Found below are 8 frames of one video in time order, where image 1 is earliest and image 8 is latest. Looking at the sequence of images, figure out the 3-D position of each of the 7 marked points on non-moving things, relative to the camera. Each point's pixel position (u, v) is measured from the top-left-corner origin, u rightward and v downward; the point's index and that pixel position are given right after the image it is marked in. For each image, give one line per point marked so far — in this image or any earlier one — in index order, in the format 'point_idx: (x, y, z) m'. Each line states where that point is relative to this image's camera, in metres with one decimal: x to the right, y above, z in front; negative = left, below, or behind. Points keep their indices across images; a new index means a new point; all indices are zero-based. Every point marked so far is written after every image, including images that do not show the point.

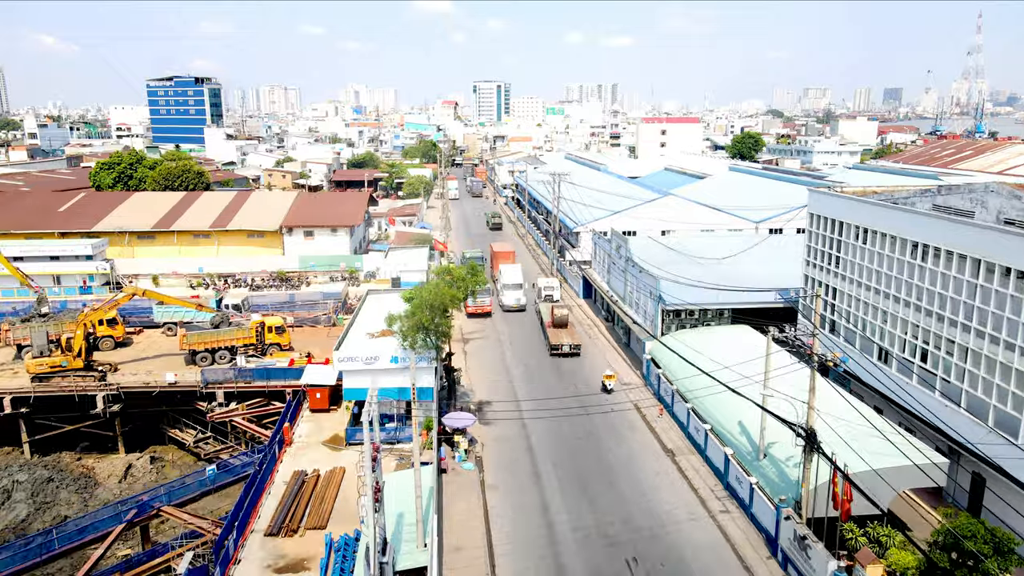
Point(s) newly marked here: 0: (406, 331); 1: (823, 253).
0: (-2.4, -1.0, +16.3) m
1: (+8.2, +0.9, +18.7) m
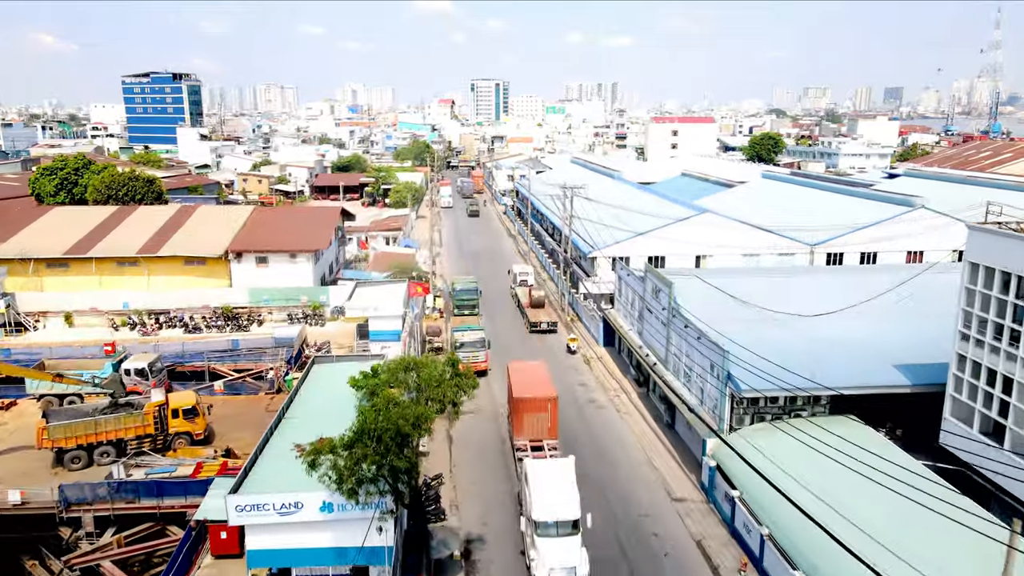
0: (-2.4, -2.5, +9.8) m
1: (+8.3, -0.6, +12.3) m
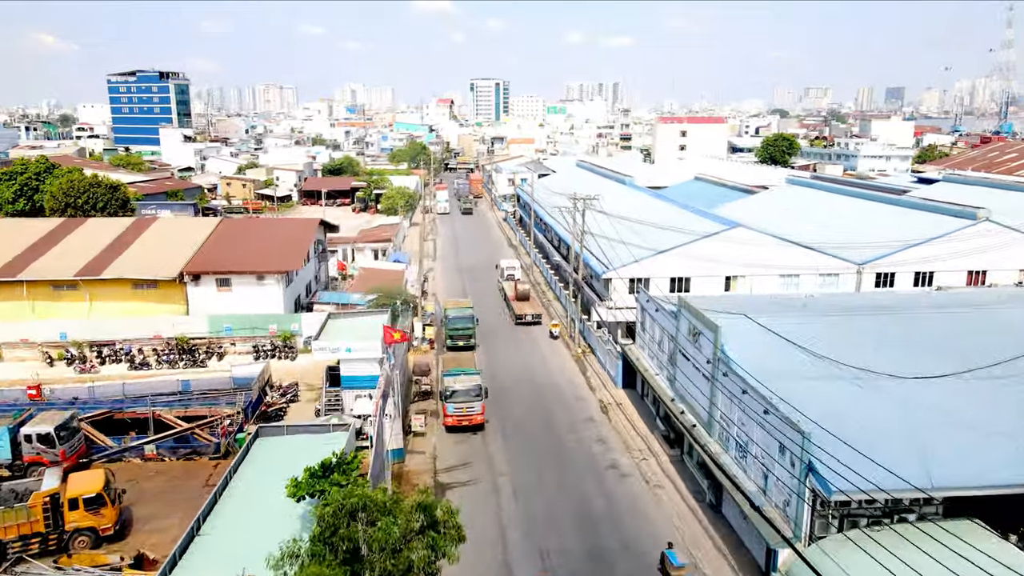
0: (-2.3, -3.4, +6.0) m
1: (+8.3, -1.5, +8.5) m
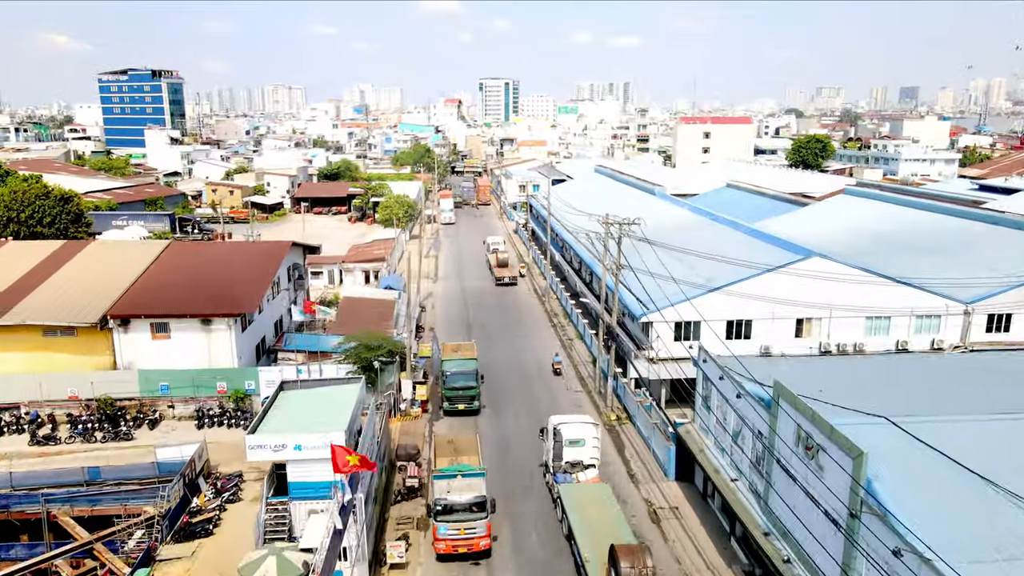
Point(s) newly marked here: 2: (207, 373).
0: (-2.2, -4.6, +0.9) m
1: (+8.5, -2.8, +3.2) m
2: (-7.9, -2.2, +18.4) m
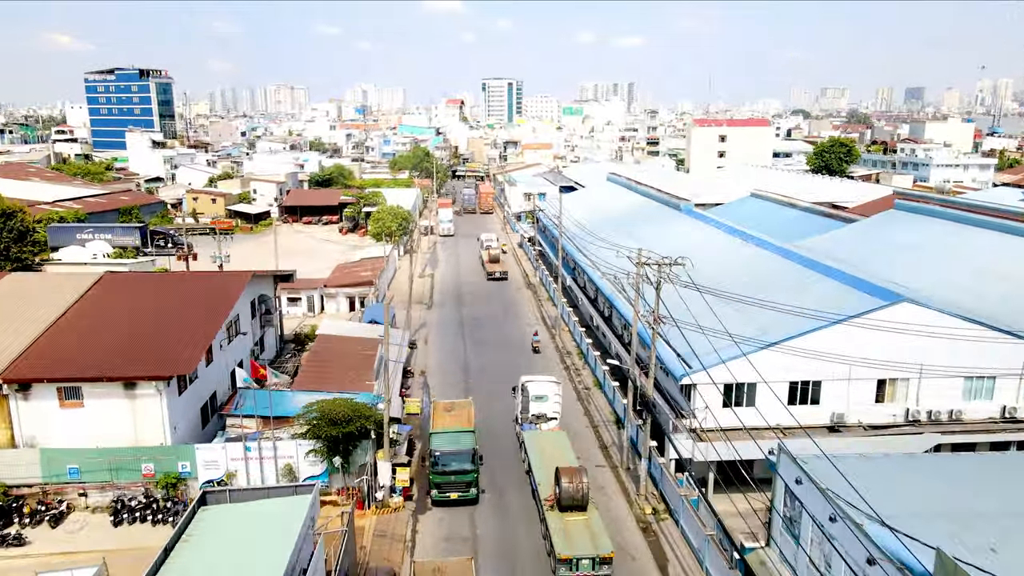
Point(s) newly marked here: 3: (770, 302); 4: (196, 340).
0: (-2.1, -5.8, -3.2) m
1: (+8.6, -3.9, -0.9) m
2: (-7.7, -3.3, +14.4) m
3: (+6.2, -0.2, +17.1) m
4: (-7.1, -1.2, +15.8) m
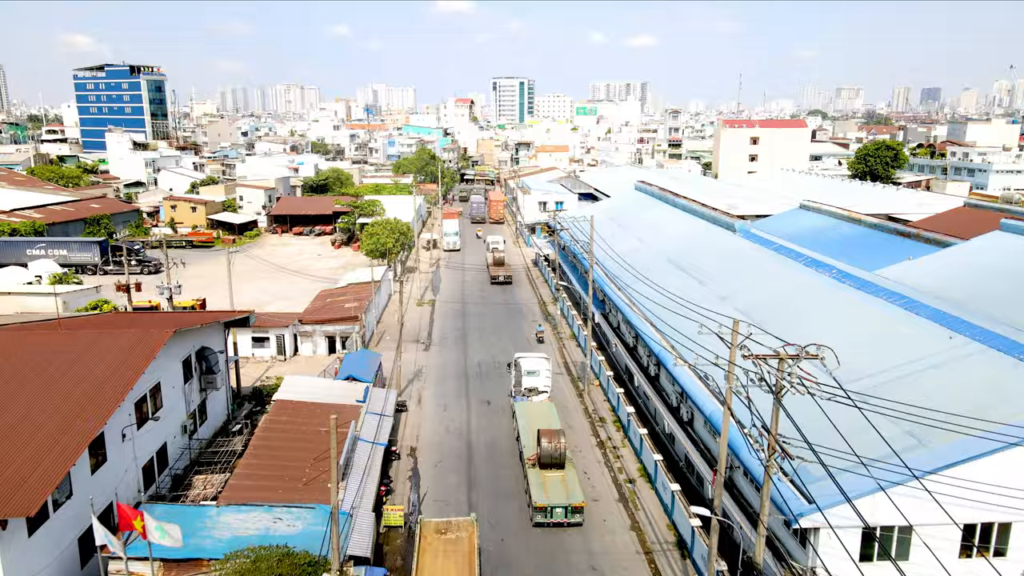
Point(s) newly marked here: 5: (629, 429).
0: (-2.0, -7.0, -8.5) m
1: (+8.7, -5.2, -6.4) m
2: (-7.4, -4.6, +9.1) m
3: (+6.5, -1.5, +11.6) m
4: (-6.8, -2.4, +10.5) m
5: (+2.8, -3.3, +17.4) m
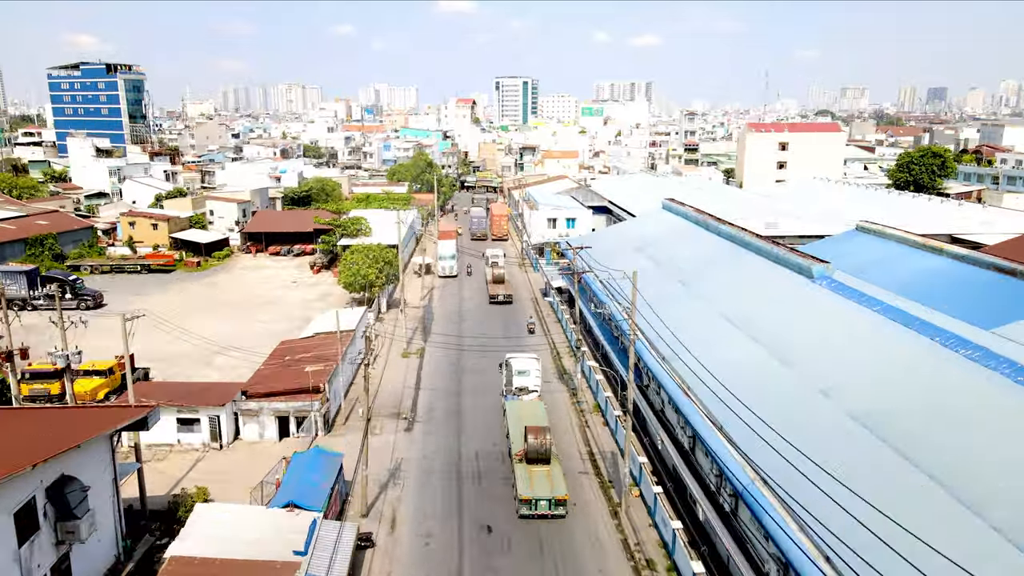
0: (-2.0, -8.6, -14.1) m
1: (+8.7, -6.9, -12.0) m
2: (-7.3, -6.2, +3.5) m
3: (+6.7, -3.1, +6.0) m
4: (-6.6, -4.0, +4.9) m
5: (+3.0, -5.0, +11.8) m
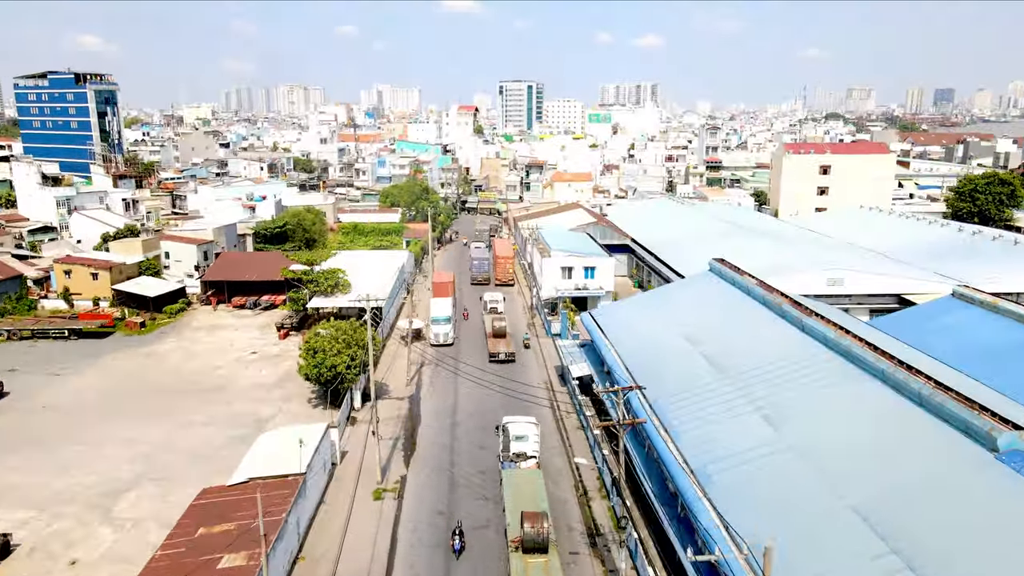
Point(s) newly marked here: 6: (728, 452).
0: (-1.9, -11.6, -20.6) m
1: (+8.8, -9.8, -18.6) m
2: (-7.1, -9.1, -3.0) m
3: (+6.9, -6.1, -0.6) m
4: (-6.4, -6.9, -1.5) m
5: (+3.2, -7.9, +5.2) m
6: (+4.4, -3.2, +14.9) m
